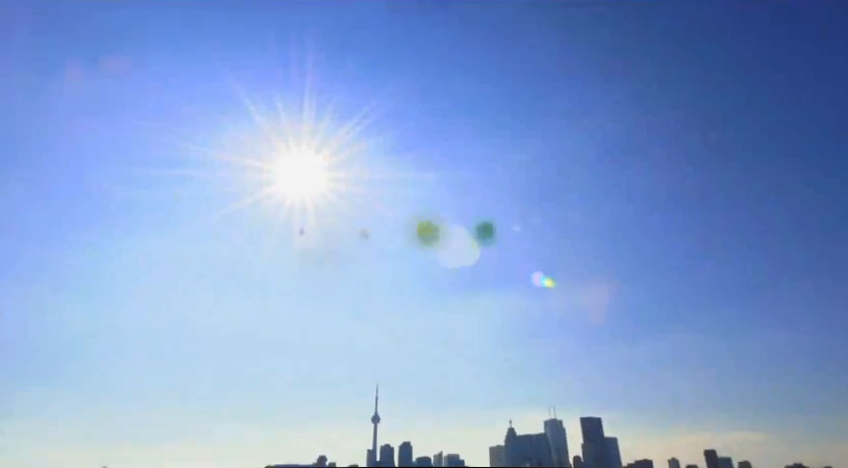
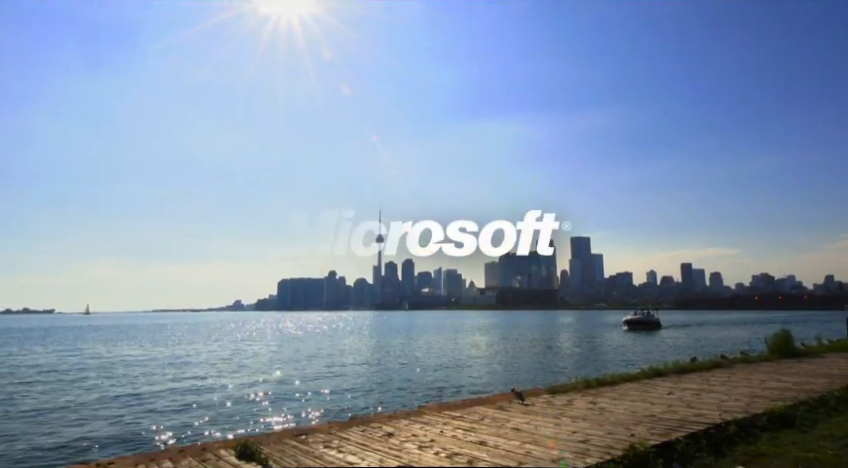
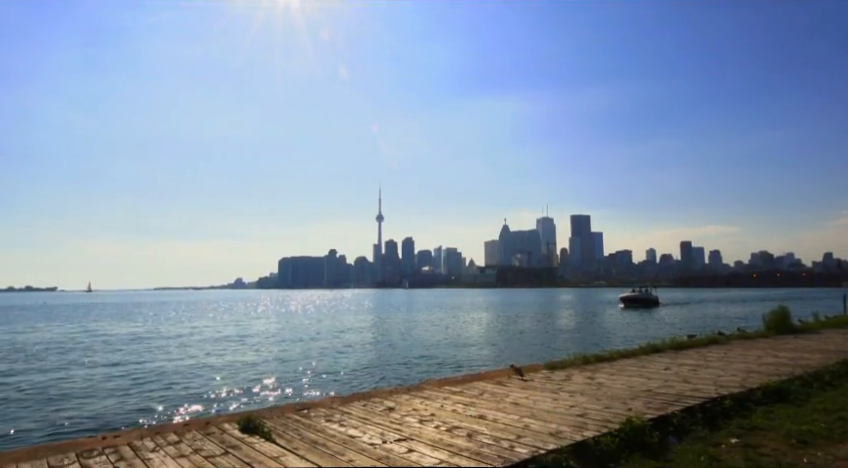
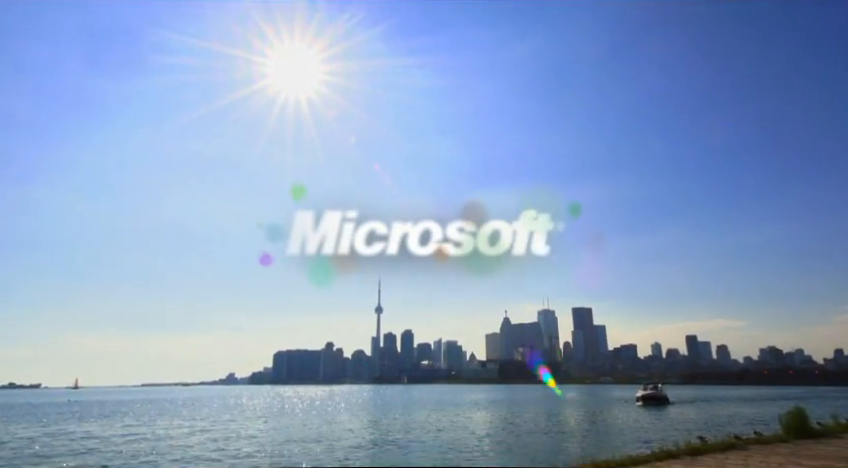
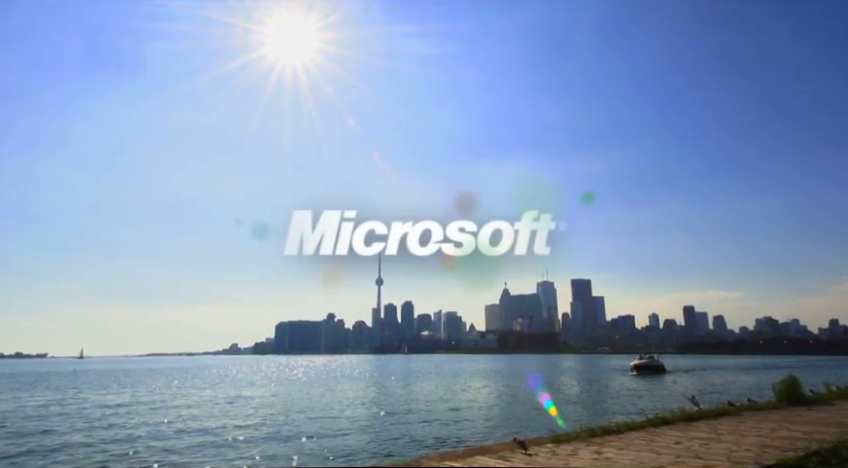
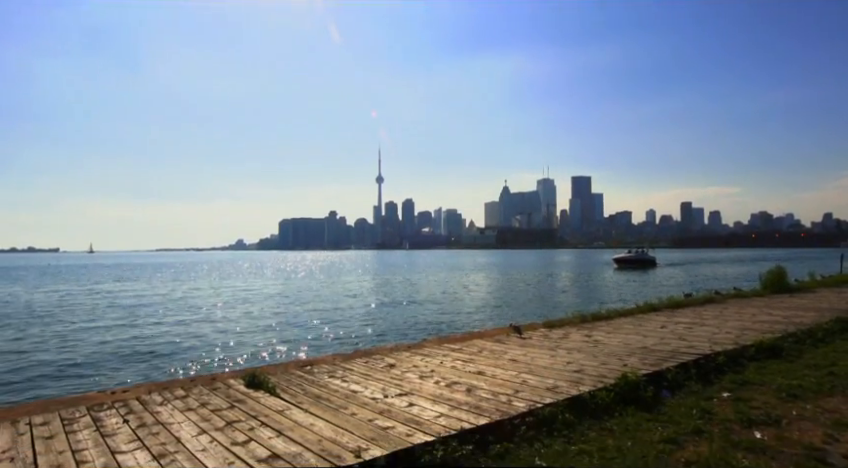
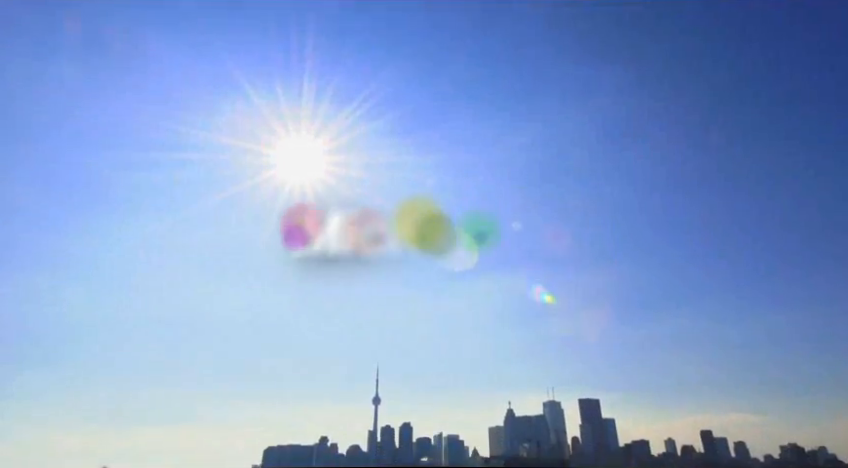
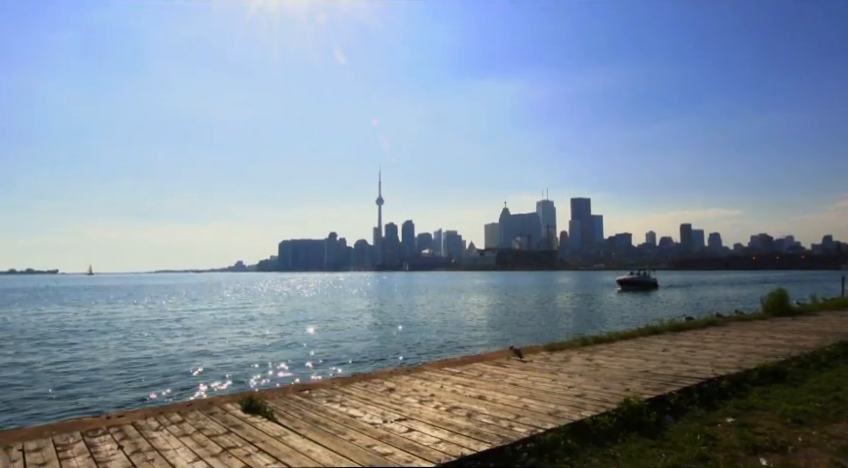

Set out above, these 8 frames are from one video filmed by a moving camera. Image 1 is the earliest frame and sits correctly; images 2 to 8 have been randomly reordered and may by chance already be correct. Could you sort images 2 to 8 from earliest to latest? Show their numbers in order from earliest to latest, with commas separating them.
7, 4, 5, 2, 3, 8, 6
